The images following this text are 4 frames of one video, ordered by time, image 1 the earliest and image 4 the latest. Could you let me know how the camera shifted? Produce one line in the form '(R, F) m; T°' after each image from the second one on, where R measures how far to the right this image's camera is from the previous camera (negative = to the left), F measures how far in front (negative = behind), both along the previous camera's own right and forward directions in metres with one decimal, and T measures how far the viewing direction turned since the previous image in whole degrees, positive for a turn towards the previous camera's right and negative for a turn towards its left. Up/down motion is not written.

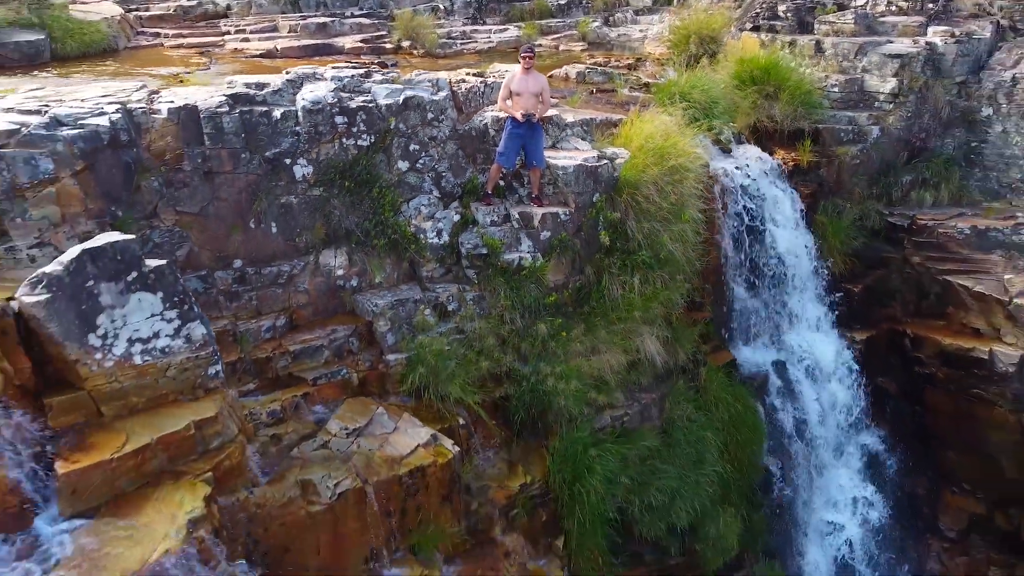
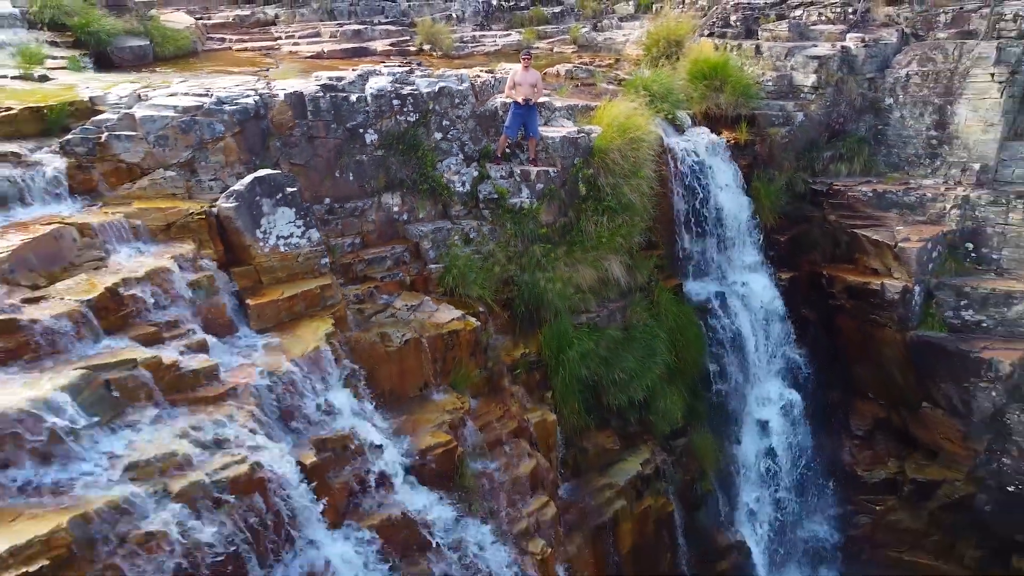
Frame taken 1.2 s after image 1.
(0.0, -2.2) m; 0°
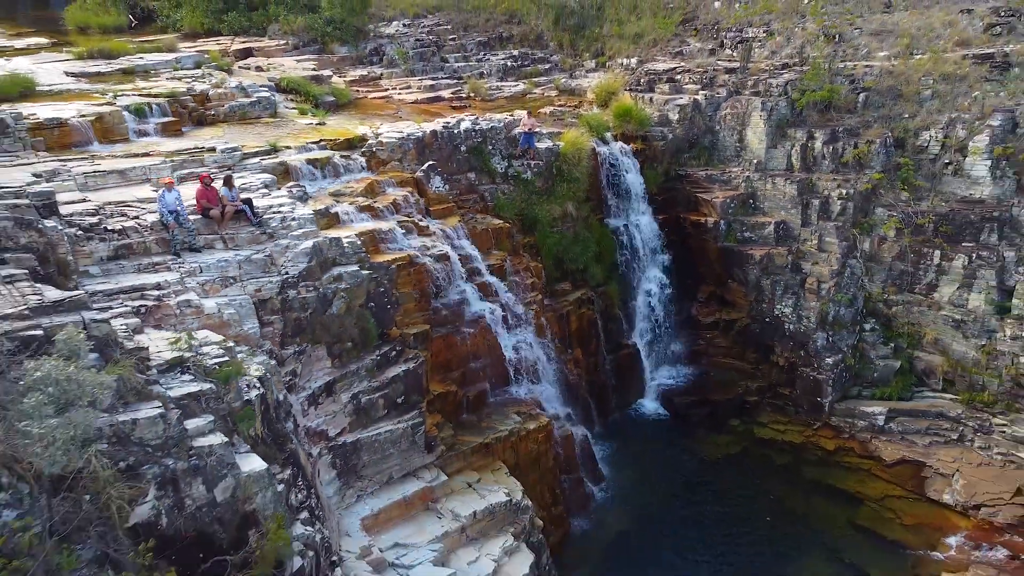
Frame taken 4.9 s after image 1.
(-0.3, -9.5) m; 0°
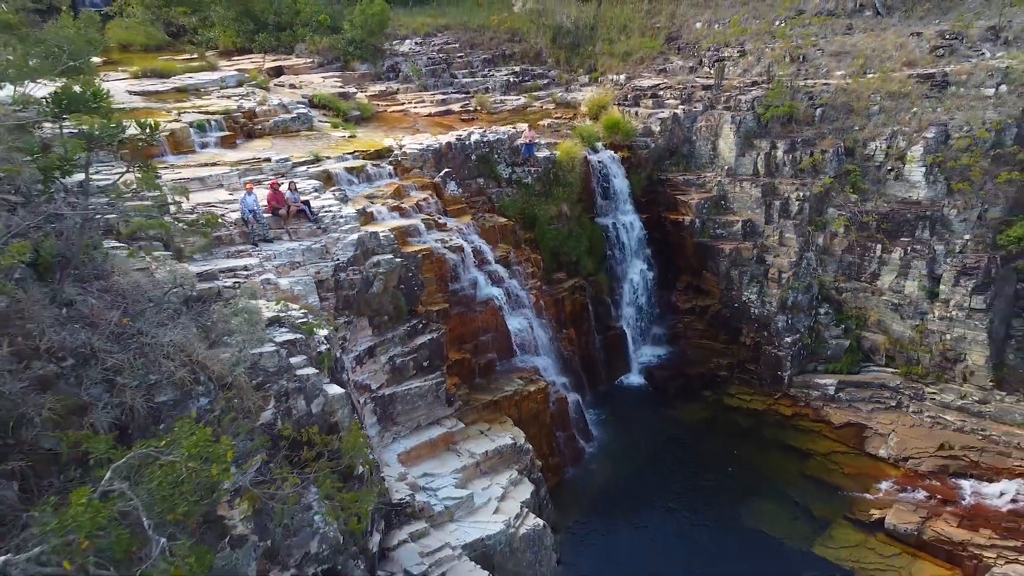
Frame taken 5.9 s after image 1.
(-0.1, -2.8) m; 0°
